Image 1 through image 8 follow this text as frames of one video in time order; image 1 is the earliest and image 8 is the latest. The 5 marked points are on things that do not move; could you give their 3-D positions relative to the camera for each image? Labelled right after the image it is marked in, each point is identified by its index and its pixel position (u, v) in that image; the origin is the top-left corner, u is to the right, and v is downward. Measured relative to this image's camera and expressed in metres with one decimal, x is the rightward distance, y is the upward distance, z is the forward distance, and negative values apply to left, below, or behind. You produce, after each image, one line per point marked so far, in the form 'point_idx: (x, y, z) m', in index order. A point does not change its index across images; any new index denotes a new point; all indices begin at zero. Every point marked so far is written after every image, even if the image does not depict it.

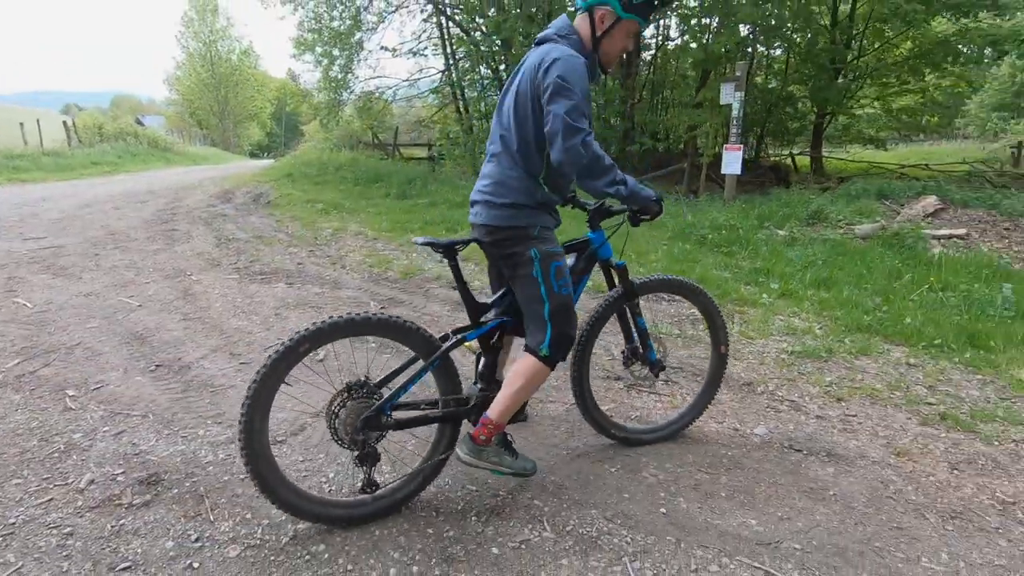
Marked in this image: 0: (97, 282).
0: (-3.6, 0.0, +4.7) m
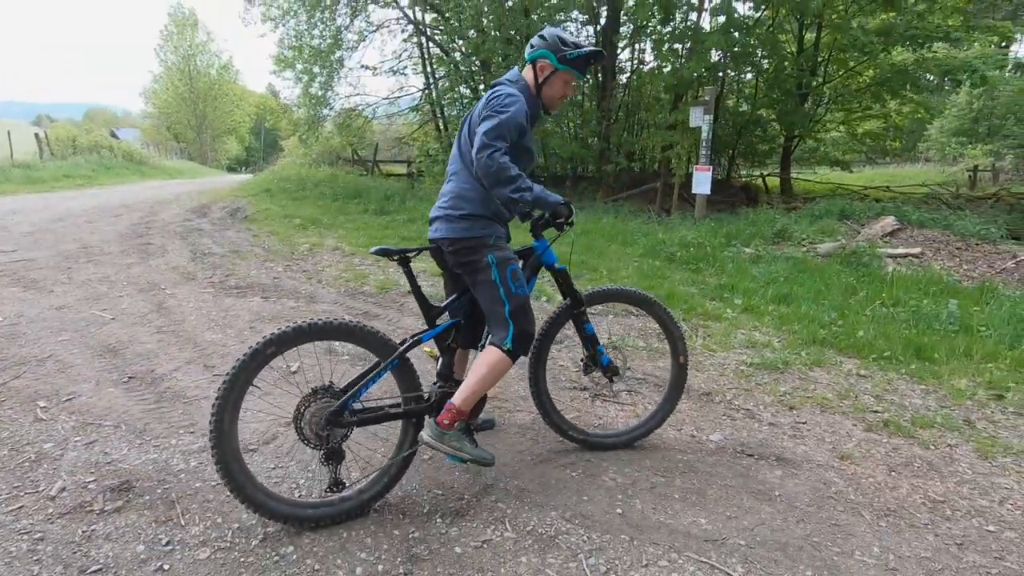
0: (-3.9, -0.1, +4.7) m
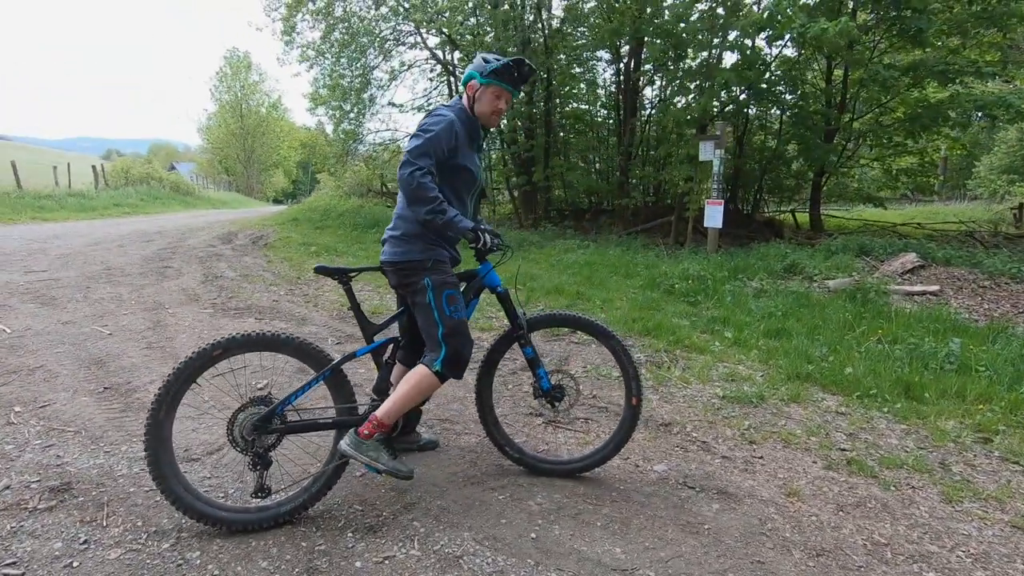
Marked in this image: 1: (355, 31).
0: (-4.0, -0.2, +5.0) m
1: (-3.9, +6.4, +13.3) m
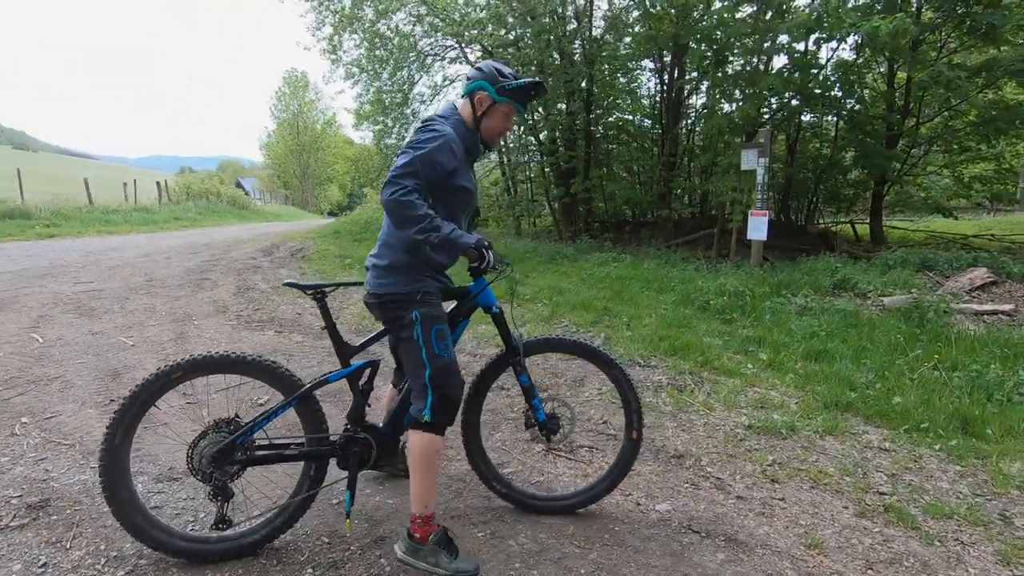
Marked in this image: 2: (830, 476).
0: (-3.9, -0.3, +5.2) m
1: (-2.9, +6.1, +13.6) m
2: (+1.7, -1.0, +2.9) m
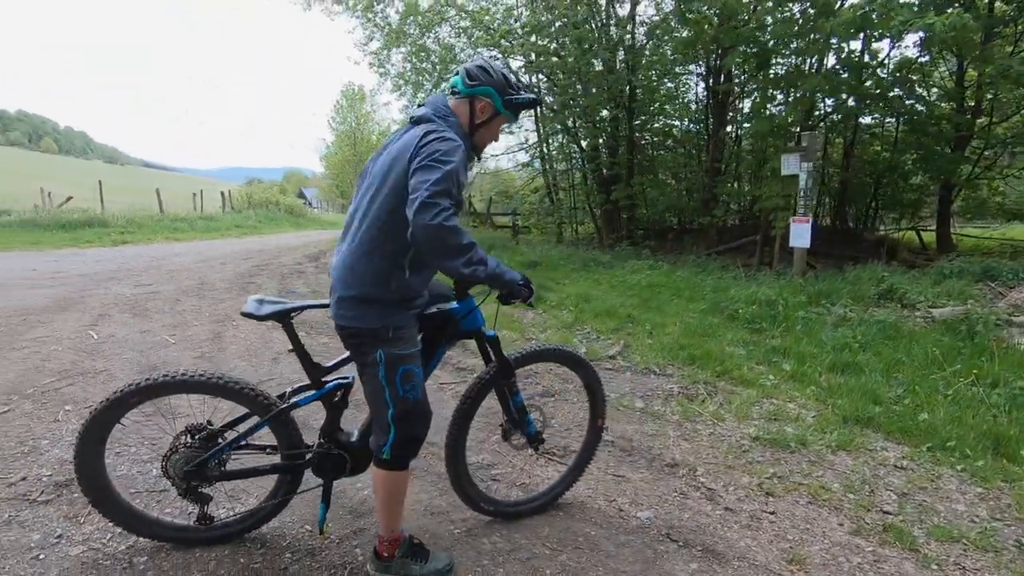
0: (-3.7, -0.4, +5.6) m
1: (-1.9, +5.9, +13.9) m
2: (+1.7, -1.1, +2.8) m
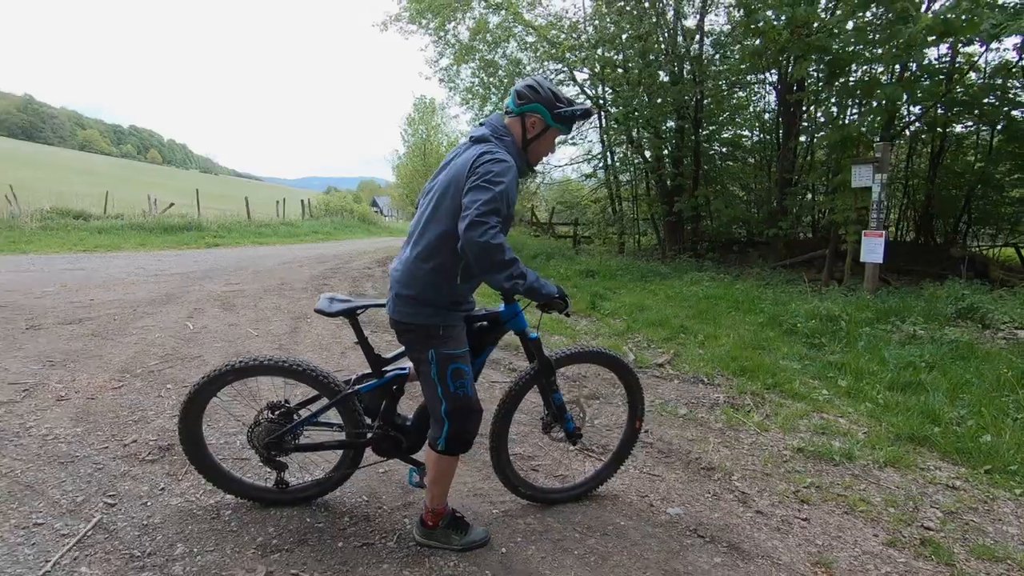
0: (-3.1, -0.3, +6.2) m
1: (-0.1, +5.7, +14.4) m
2: (+1.8, -1.1, +2.8) m
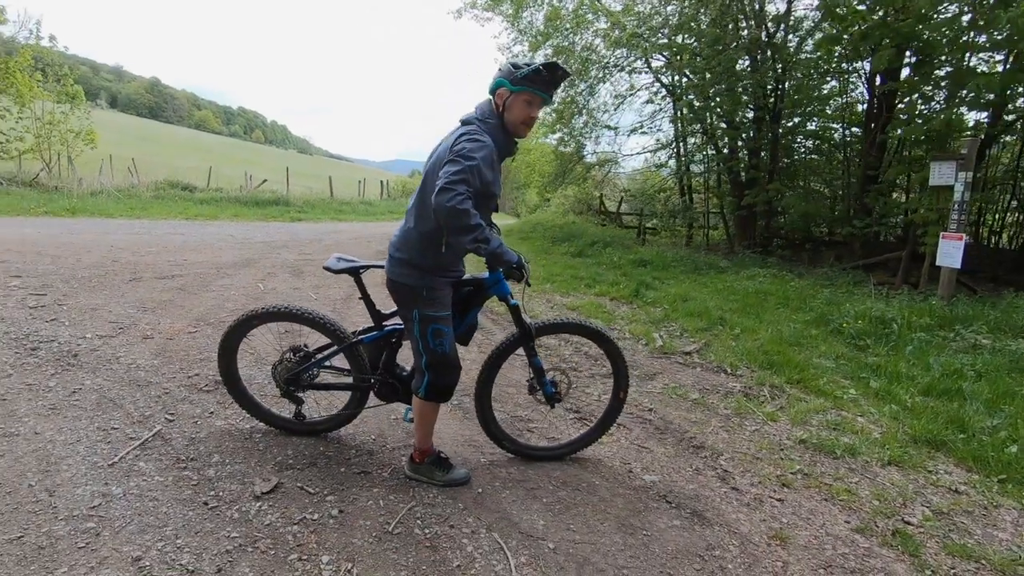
0: (-2.6, +0.1, +6.8) m
1: (+1.8, +6.1, +14.4) m
2: (+1.8, -1.1, +2.8) m
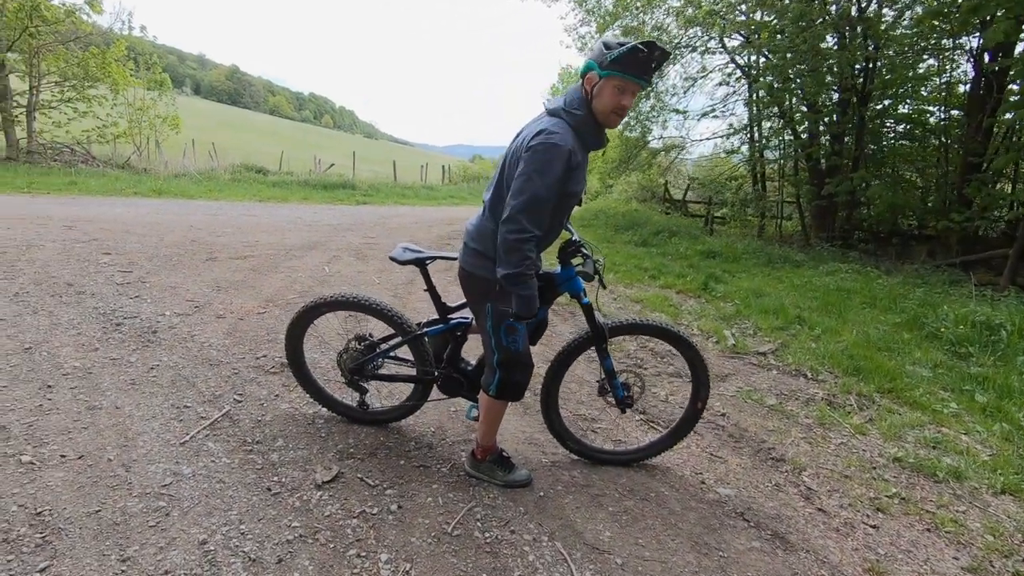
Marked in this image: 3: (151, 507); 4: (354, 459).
0: (-1.8, +0.3, +6.9) m
1: (+3.5, +6.3, +13.8) m
2: (+2.1, -1.1, +2.5) m
3: (-1.5, -0.9, +2.2) m
4: (-0.8, -0.8, +2.6) m
